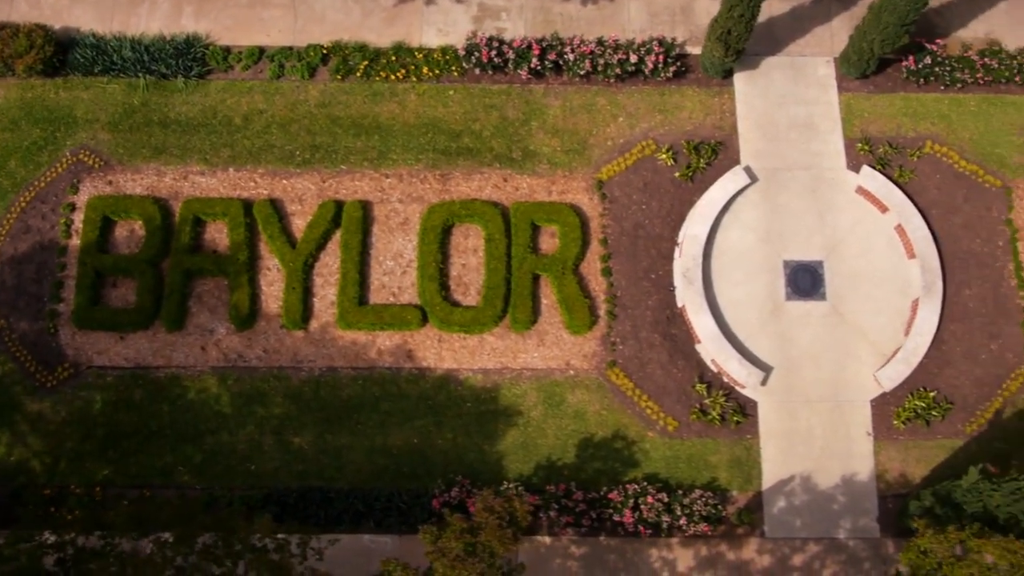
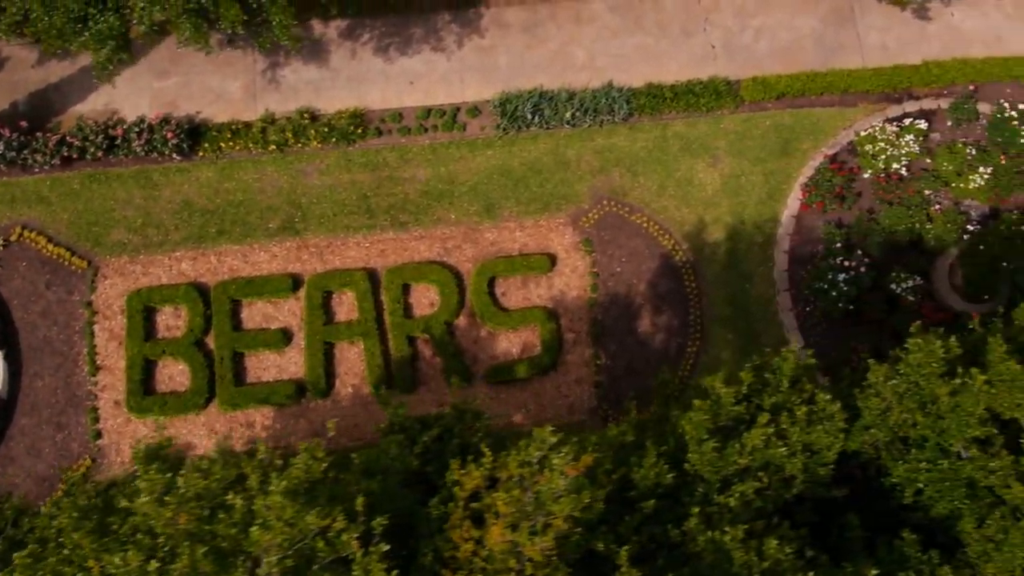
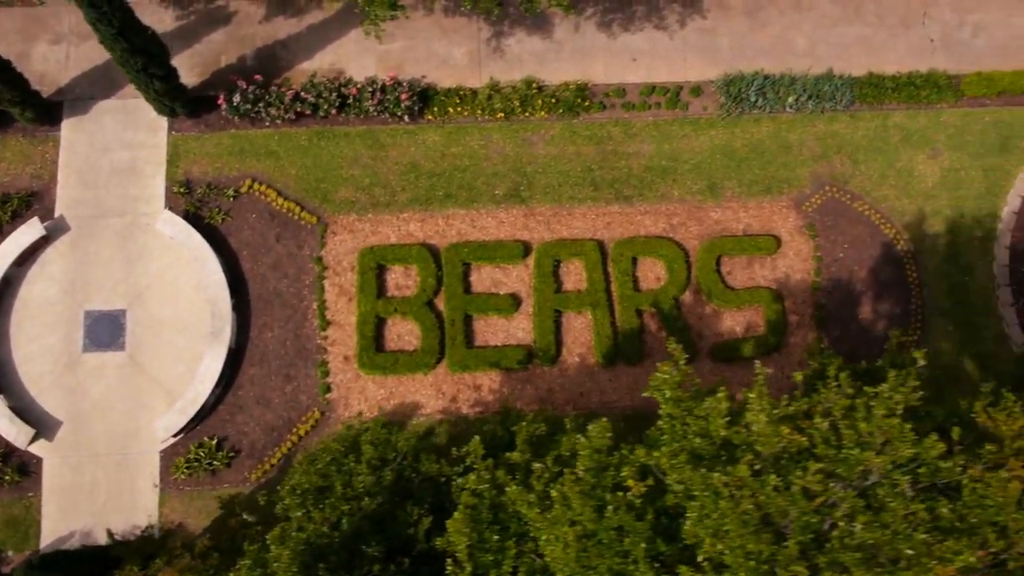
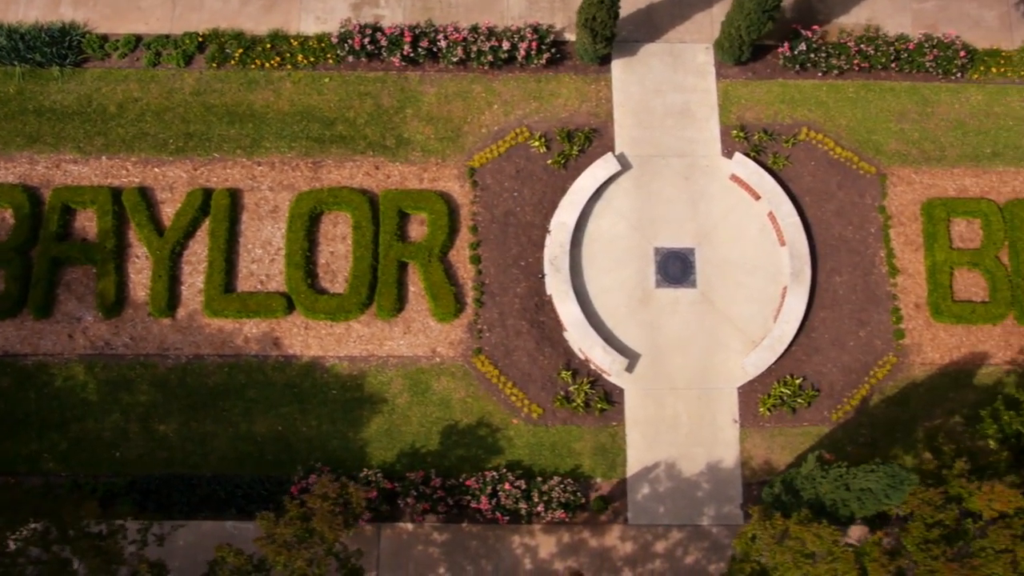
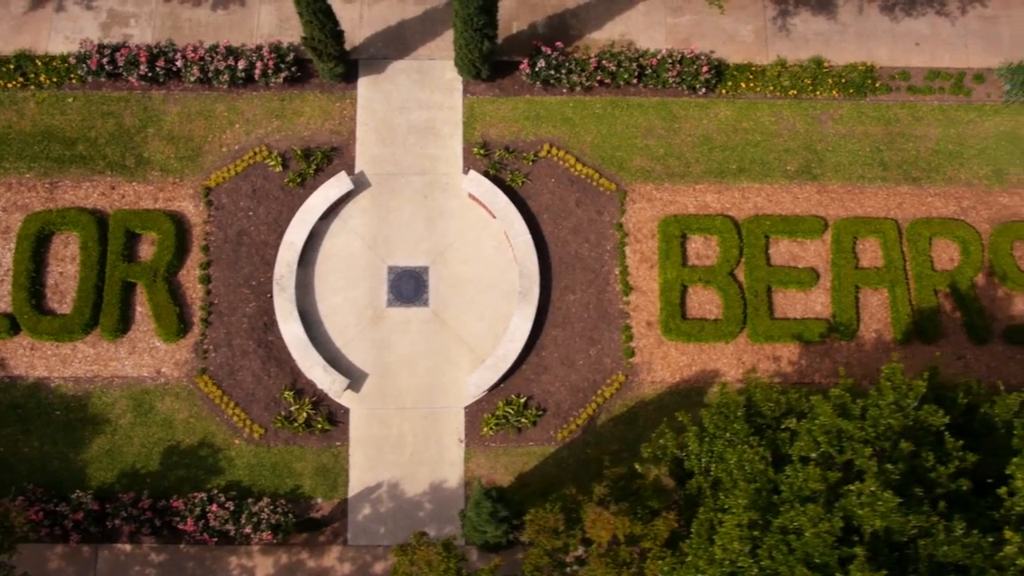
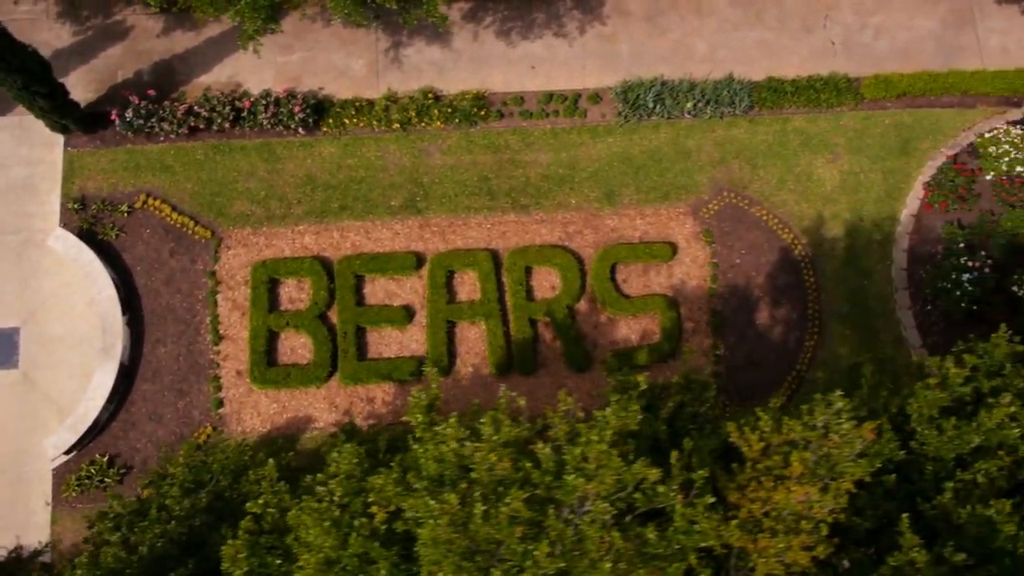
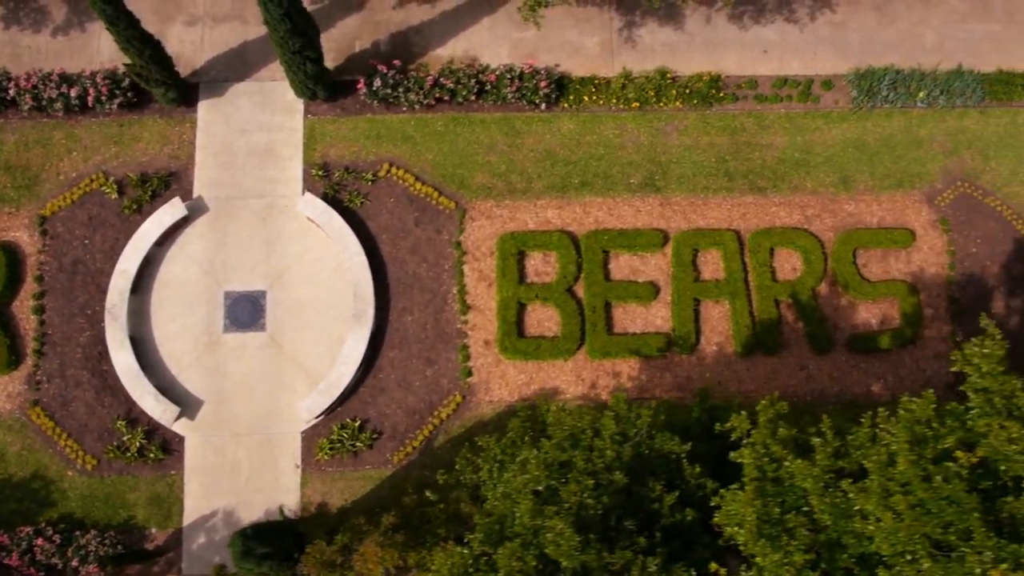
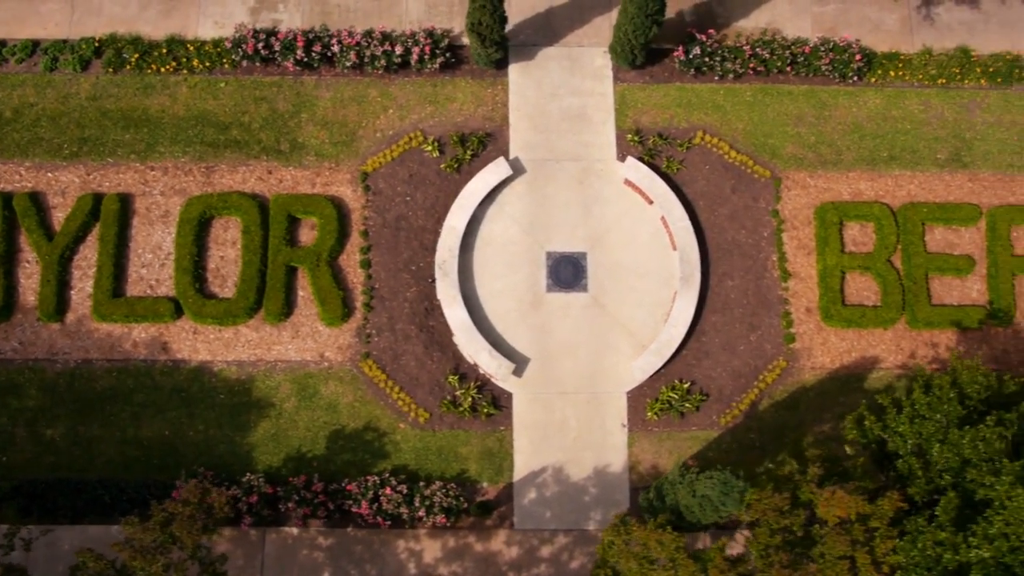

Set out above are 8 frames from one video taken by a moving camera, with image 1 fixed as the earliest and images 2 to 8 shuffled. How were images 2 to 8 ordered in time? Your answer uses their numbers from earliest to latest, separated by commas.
4, 8, 5, 7, 3, 6, 2
